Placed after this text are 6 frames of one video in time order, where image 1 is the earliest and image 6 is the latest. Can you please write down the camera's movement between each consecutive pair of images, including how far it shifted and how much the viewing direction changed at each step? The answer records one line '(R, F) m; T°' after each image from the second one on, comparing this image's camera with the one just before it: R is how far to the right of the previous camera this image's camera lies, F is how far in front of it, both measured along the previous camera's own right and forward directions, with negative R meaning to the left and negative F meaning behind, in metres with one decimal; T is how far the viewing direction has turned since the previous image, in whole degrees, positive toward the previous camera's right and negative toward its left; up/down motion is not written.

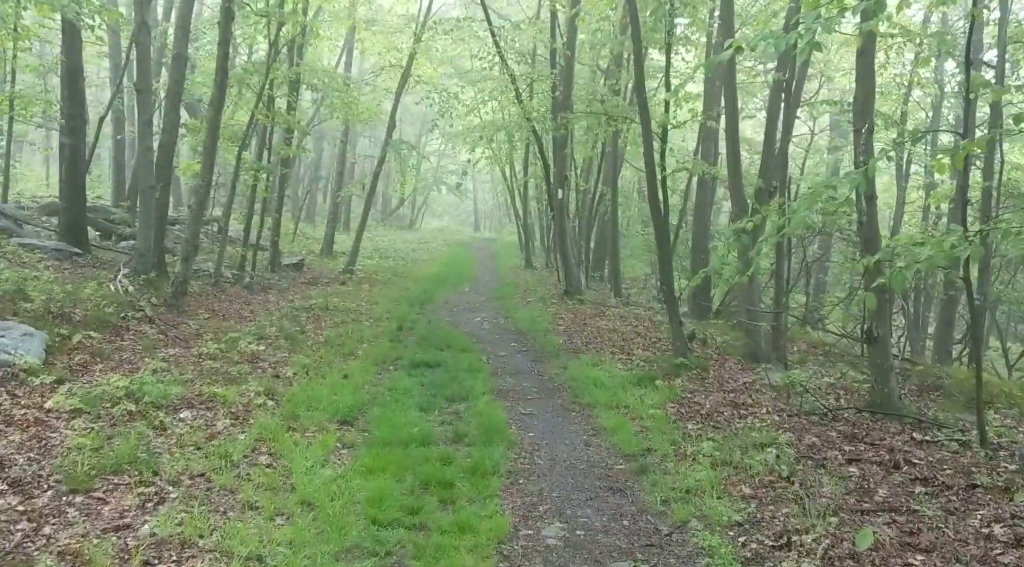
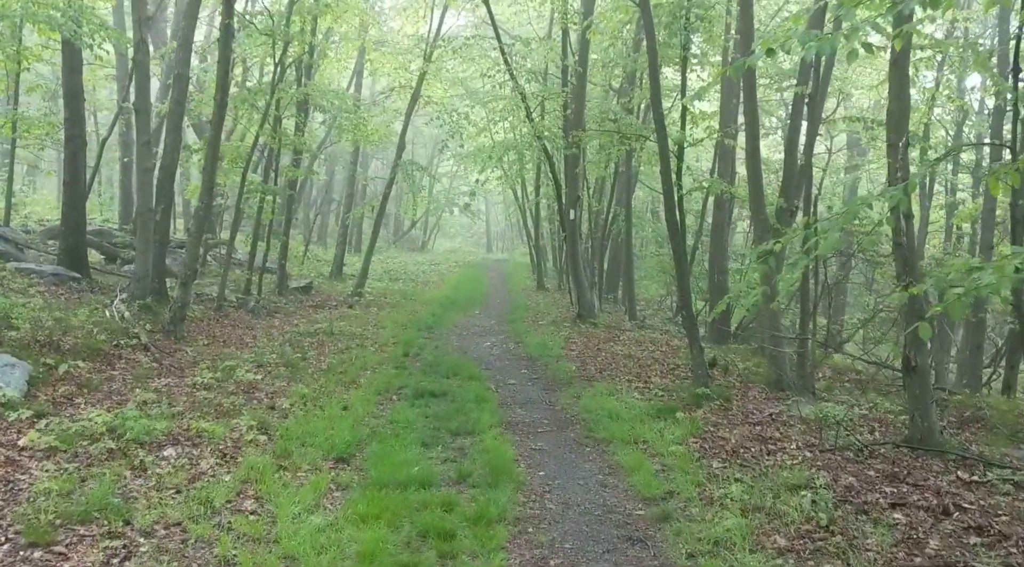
(0.0, +0.6) m; -1°
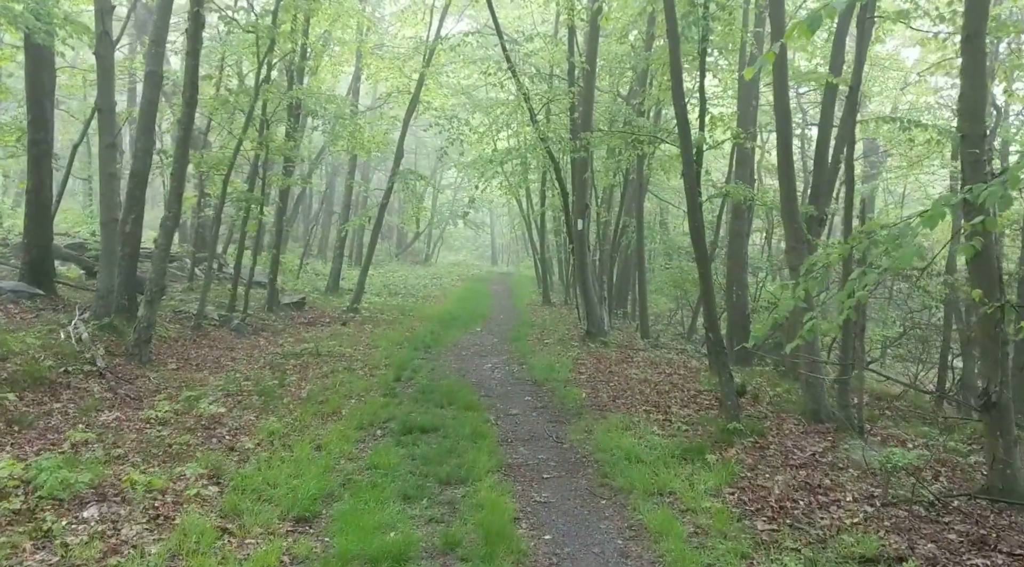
(+0.1, +1.5) m; 0°
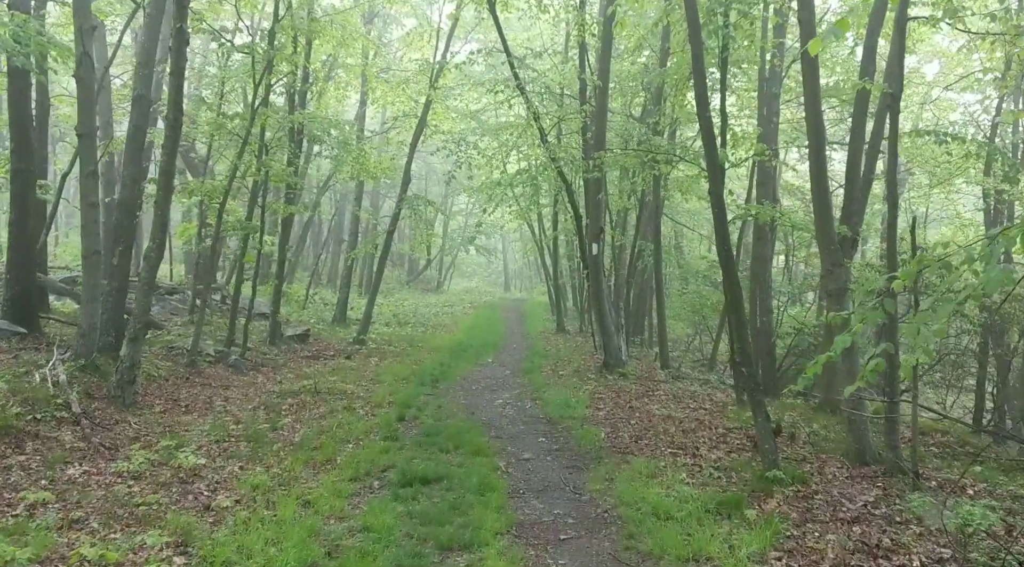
(0.0, +1.0) m; -1°
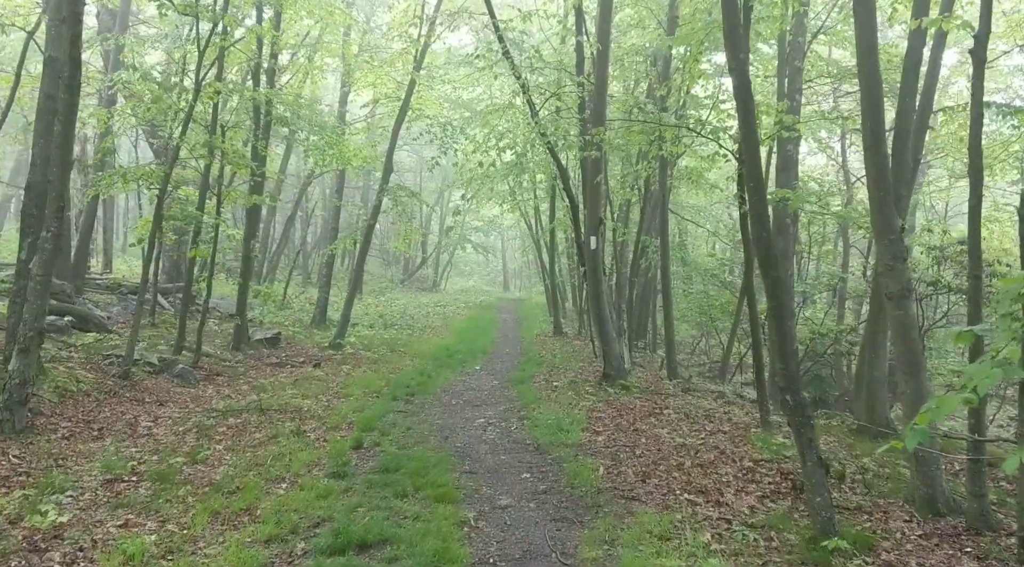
(+0.3, +2.3) m; 0°
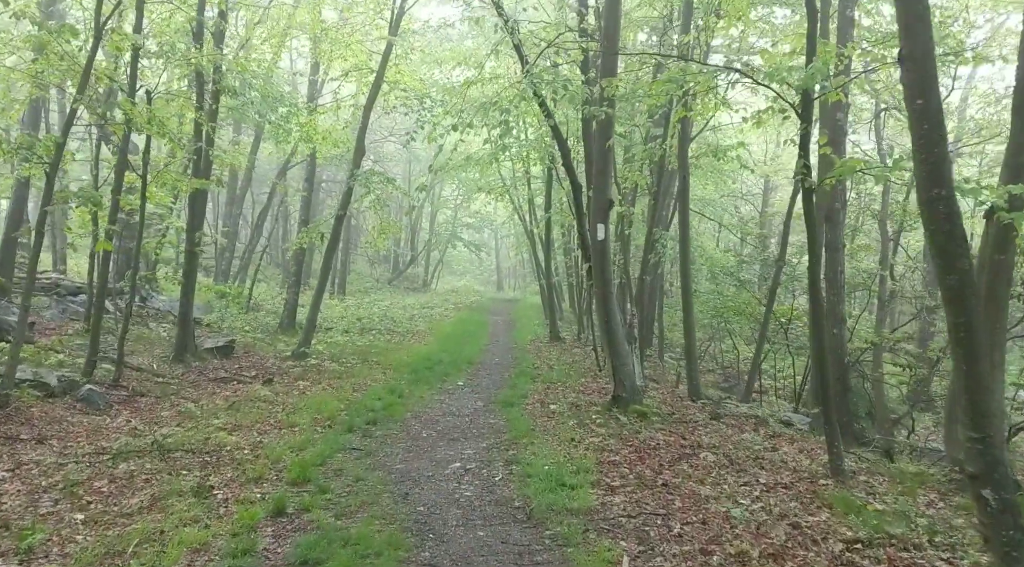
(+0.1, +3.1) m; 0°
